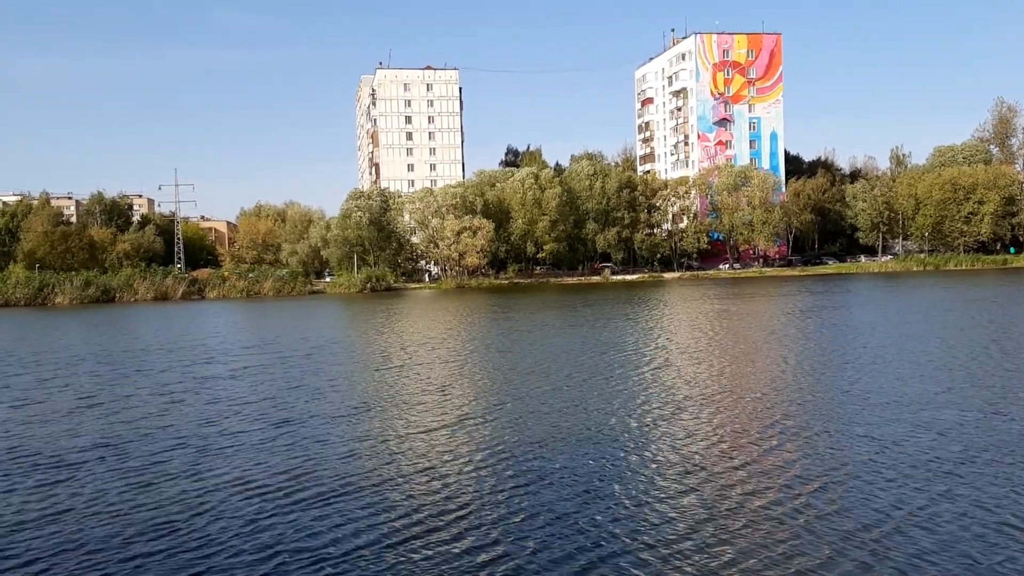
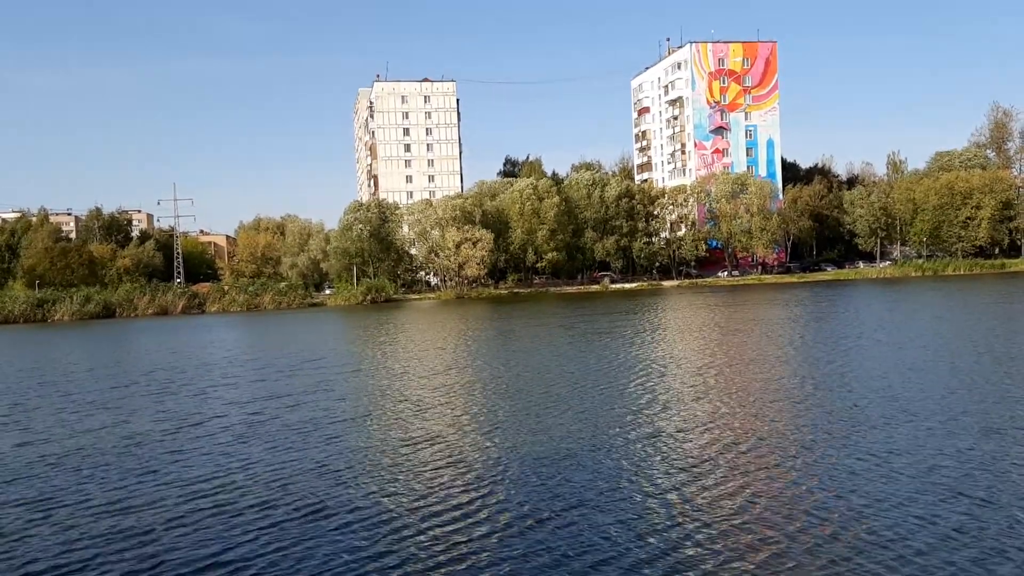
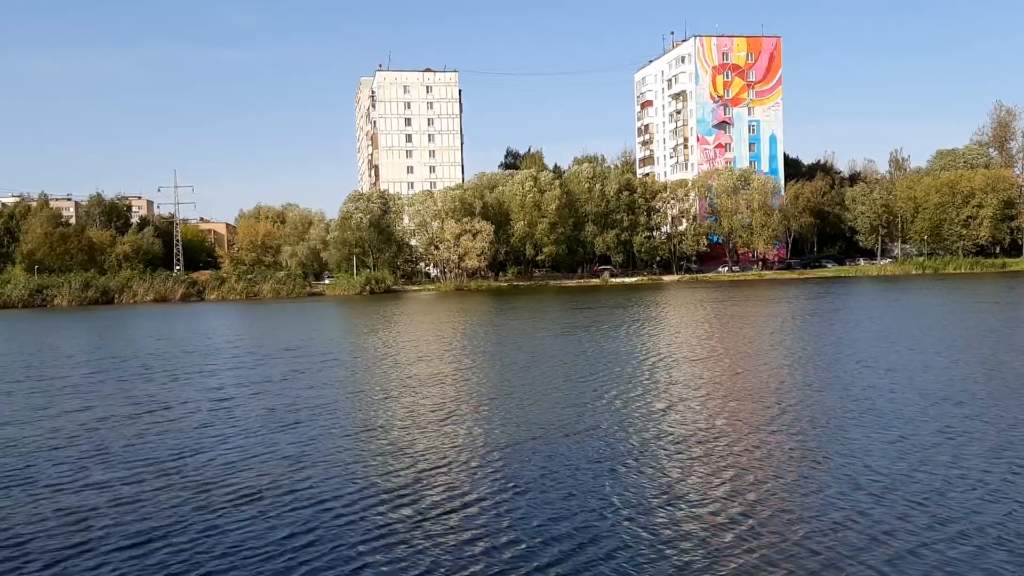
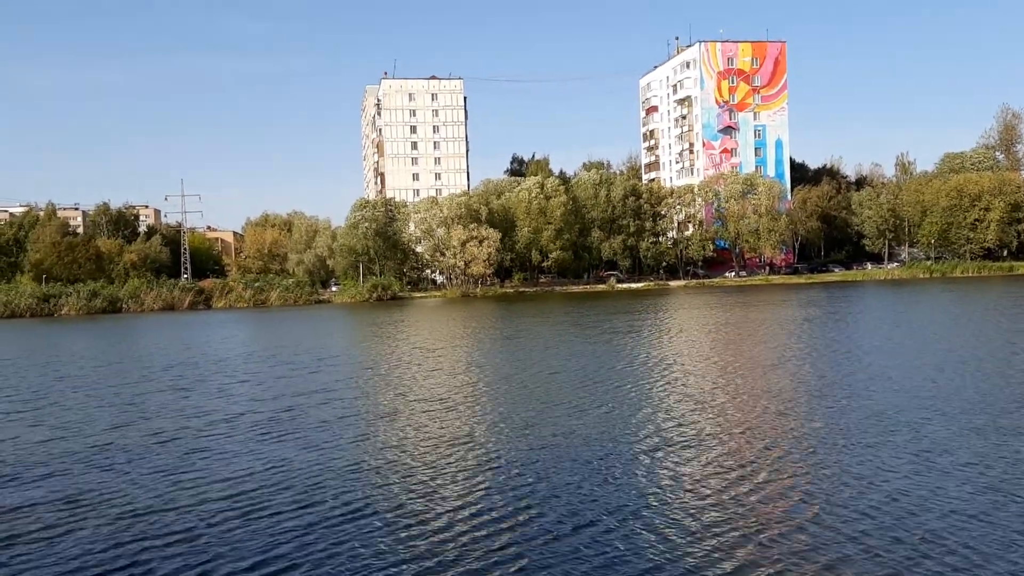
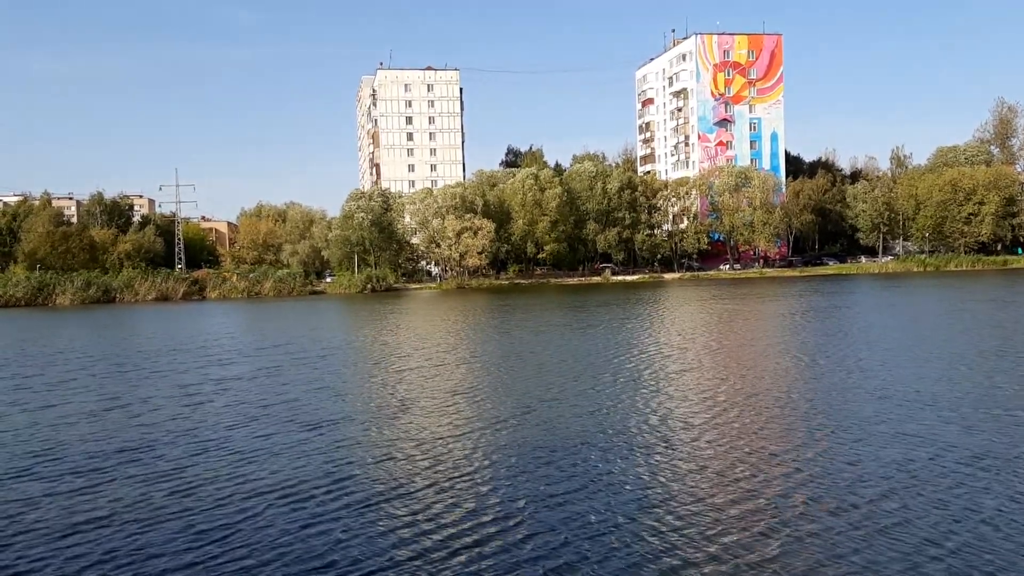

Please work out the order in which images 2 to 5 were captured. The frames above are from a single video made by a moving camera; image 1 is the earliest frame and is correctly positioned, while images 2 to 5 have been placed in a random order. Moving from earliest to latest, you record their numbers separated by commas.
5, 3, 2, 4
